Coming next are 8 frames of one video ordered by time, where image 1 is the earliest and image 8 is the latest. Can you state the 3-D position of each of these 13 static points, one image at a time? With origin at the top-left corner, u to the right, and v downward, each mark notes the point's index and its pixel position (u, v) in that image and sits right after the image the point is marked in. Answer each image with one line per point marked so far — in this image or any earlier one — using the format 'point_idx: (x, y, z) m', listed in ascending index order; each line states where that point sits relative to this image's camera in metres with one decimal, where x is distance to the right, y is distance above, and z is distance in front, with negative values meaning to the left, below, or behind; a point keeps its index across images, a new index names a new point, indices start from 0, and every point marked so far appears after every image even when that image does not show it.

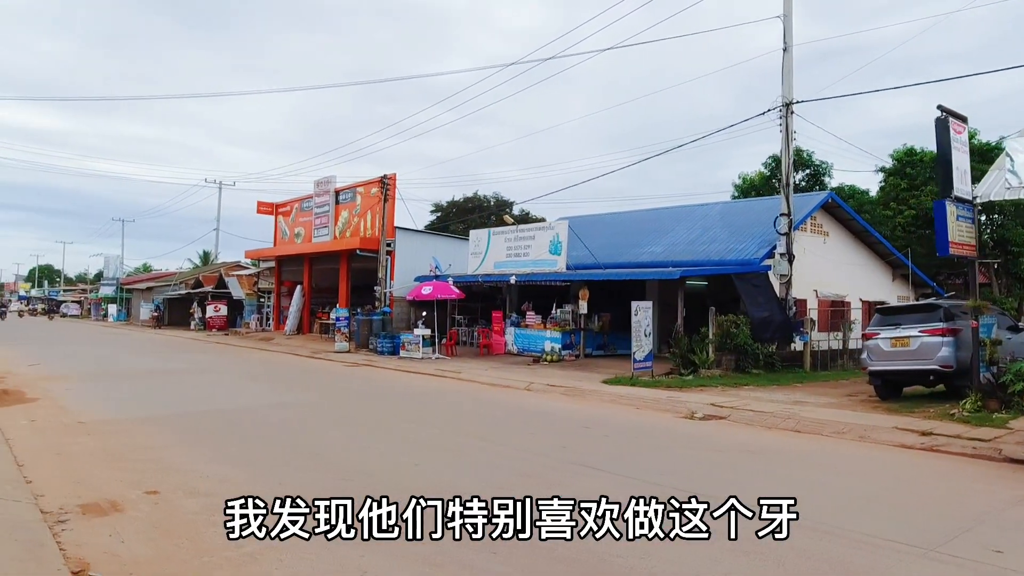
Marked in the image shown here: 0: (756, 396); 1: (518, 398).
0: (+4.3, -1.9, +12.8) m
1: (+0.1, -1.7, +11.1) m
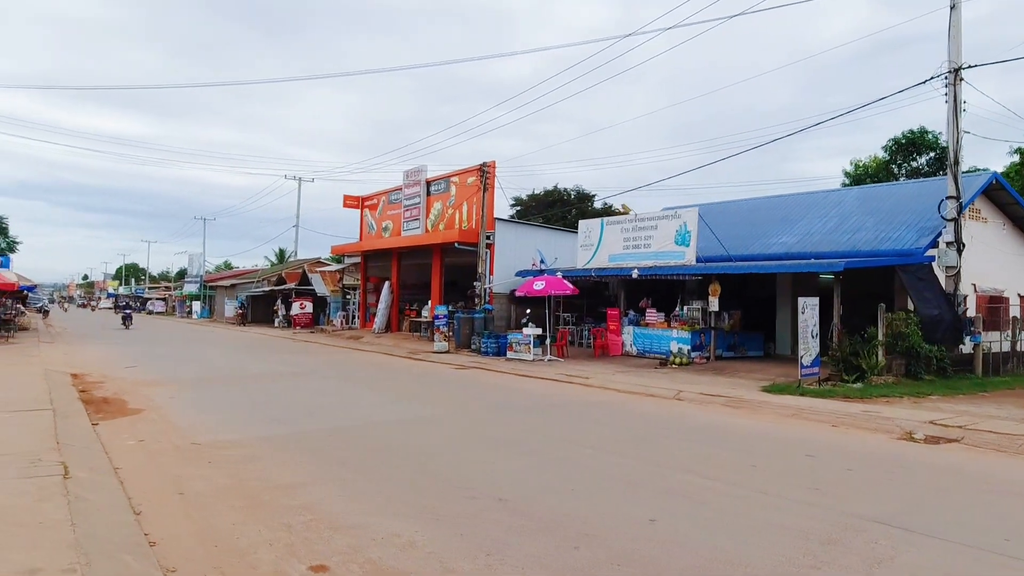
0: (+6.5, -1.8, +10.5) m
1: (+2.2, -1.6, +9.2) m
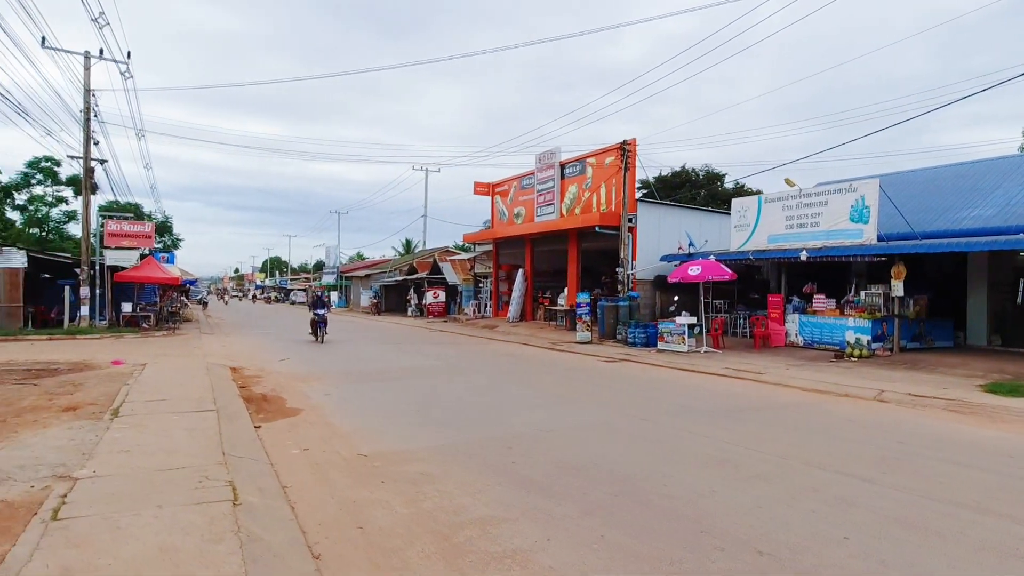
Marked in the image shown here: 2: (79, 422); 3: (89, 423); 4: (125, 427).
0: (+8.7, -1.5, +8.3) m
1: (+4.2, -1.4, +7.7) m
2: (-3.8, -1.2, +6.3) m
3: (-3.6, -1.2, +6.2) m
4: (-3.2, -1.2, +5.9) m
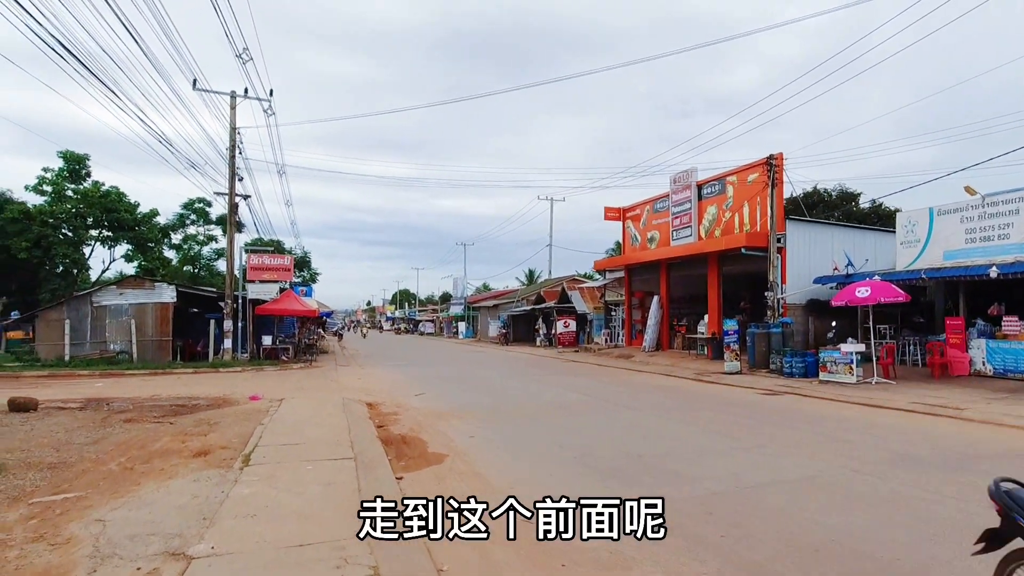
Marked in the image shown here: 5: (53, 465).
0: (+10.3, -1.5, +5.5) m
1: (+5.7, -1.5, +5.7) m
2: (-2.4, -1.4, +5.7) m
3: (-2.2, -1.4, +5.5) m
4: (-1.8, -1.4, +5.2) m
5: (-3.9, -1.6, +6.5) m
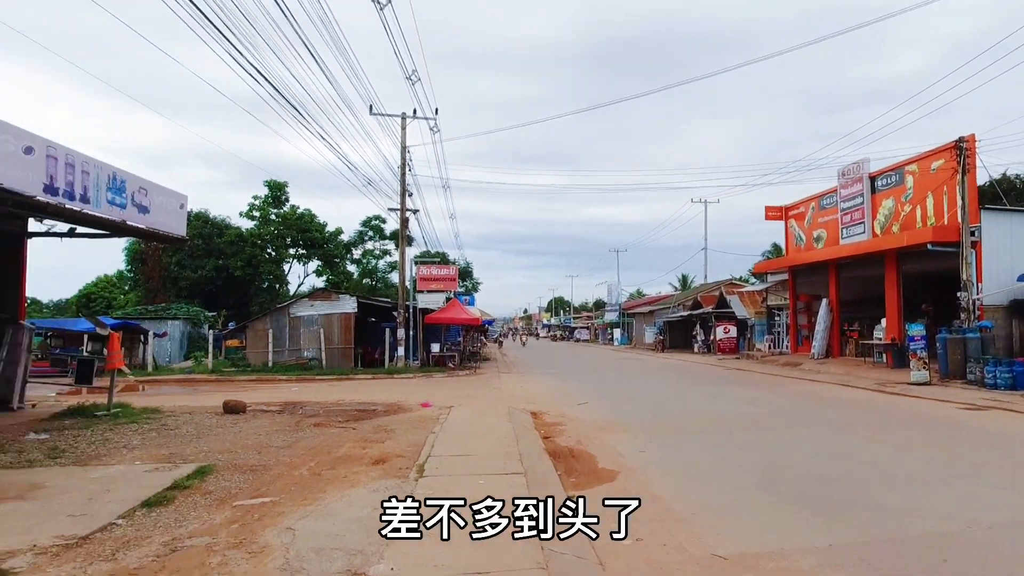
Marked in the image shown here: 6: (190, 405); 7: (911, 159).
0: (+11.3, -1.4, +3.0) m
1: (+6.9, -1.5, +4.1) m
2: (-1.0, -1.5, +5.8) m
3: (-0.9, -1.5, +5.6) m
4: (-0.6, -1.5, +5.2) m
5: (-2.4, -1.7, +6.9) m
6: (-6.6, -2.5, +15.5) m
7: (+10.7, +3.5, +19.0) m
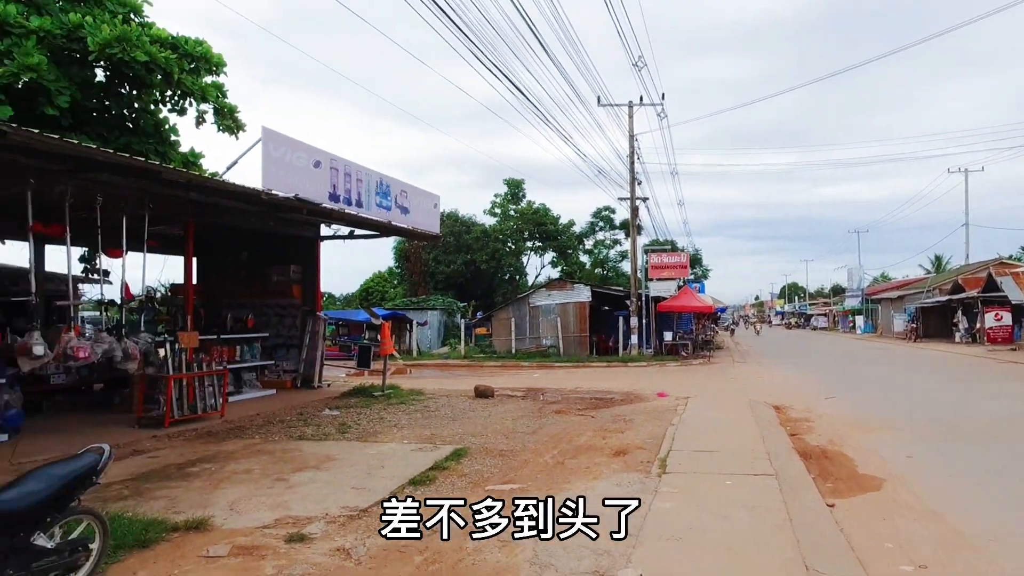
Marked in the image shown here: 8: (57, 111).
0: (+11.8, -1.2, -0.7) m
1: (+7.9, -1.3, +1.7) m
2: (+0.9, -1.5, +5.7) m
3: (+0.9, -1.5, +5.5) m
4: (+1.1, -1.4, +5.0) m
5: (-0.1, -1.6, +7.1) m
6: (-1.5, -2.3, +16.7) m
7: (+15.9, +4.0, +14.7) m
8: (-7.0, +2.7, +11.5) m
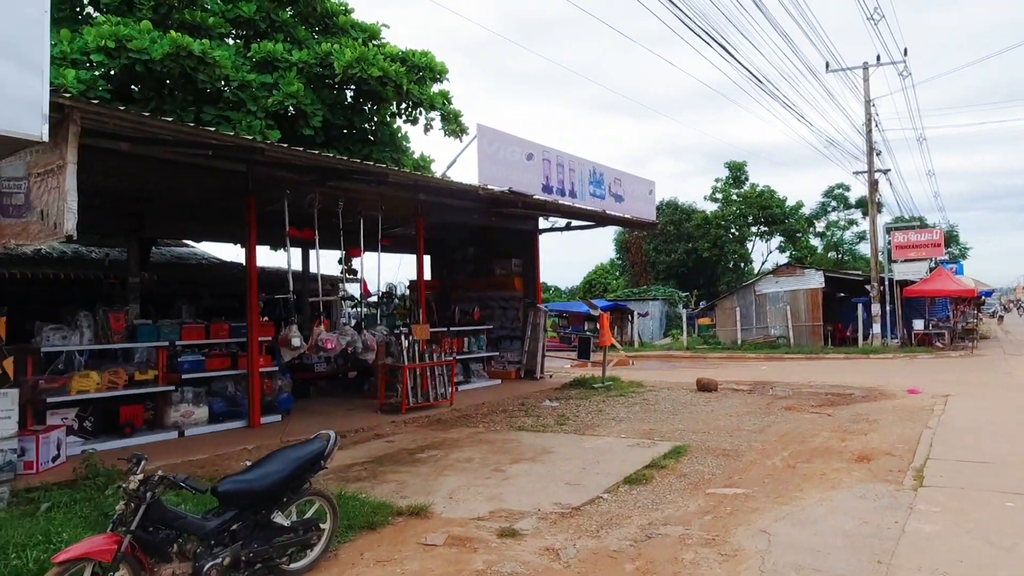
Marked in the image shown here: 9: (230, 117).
0: (+10.9, -0.9, -4.4) m
1: (+8.0, -1.1, -0.9) m
2: (+2.4, -1.4, +4.9) m
3: (+2.4, -1.3, +4.8) m
4: (+2.4, -1.3, +4.2) m
5: (+2.0, -1.5, +6.6) m
6: (+3.4, -2.1, +16.2) m
7: (+19.4, +4.6, +9.1) m
8: (-3.5, +2.8, +12.8) m
9: (-4.5, +2.7, +11.6) m
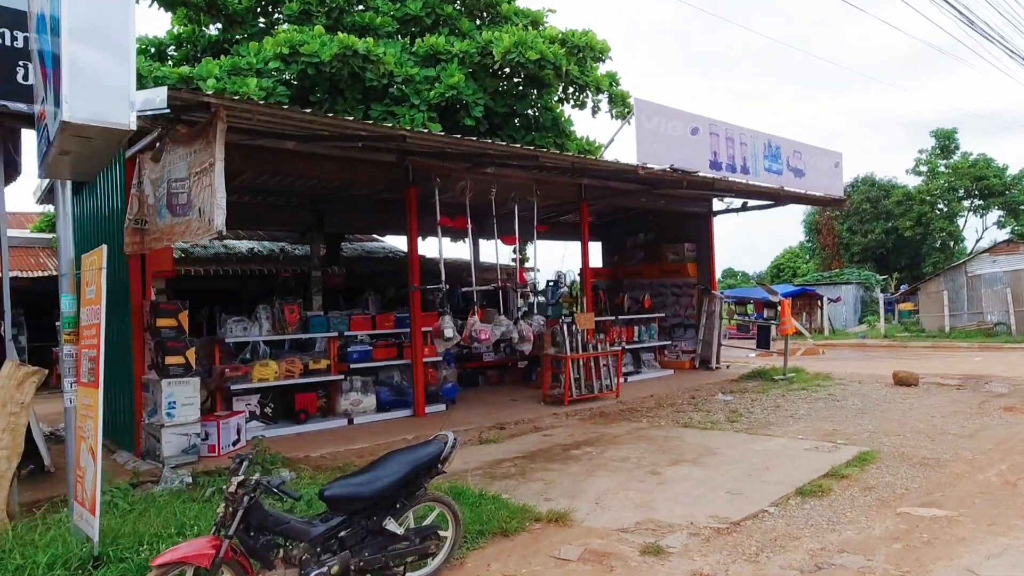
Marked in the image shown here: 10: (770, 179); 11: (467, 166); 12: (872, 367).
0: (+9.3, -0.7, -7.3) m
1: (+7.2, -0.9, -3.3) m
2: (+3.3, -1.2, +3.8) m
3: (+3.2, -1.2, +3.6) m
4: (+3.1, -1.2, +3.1) m
5: (+3.2, -1.3, +5.5) m
6: (+7.0, -1.7, +14.4) m
7: (+20.5, +5.2, +3.6) m
8: (-0.7, +2.9, +12.7) m
9: (-1.9, +2.9, +11.9) m
10: (+4.1, +1.7, +11.6) m
11: (-0.6, +1.4, +8.5) m
12: (+8.0, -1.7, +16.1) m
